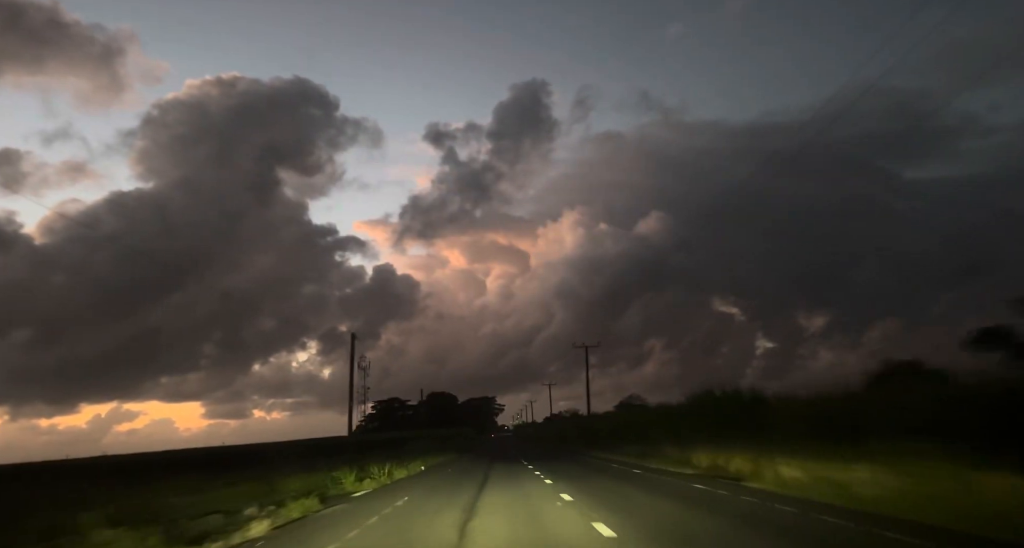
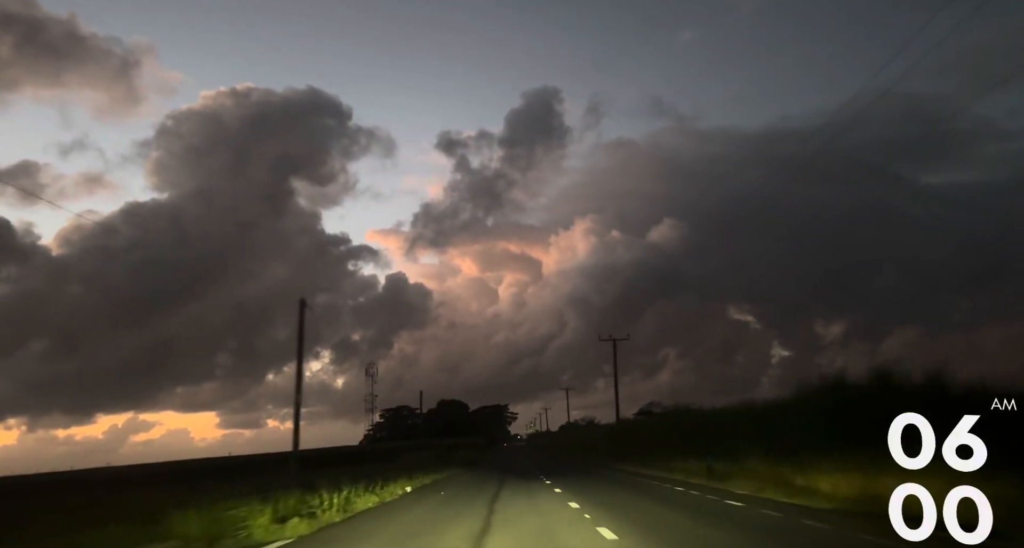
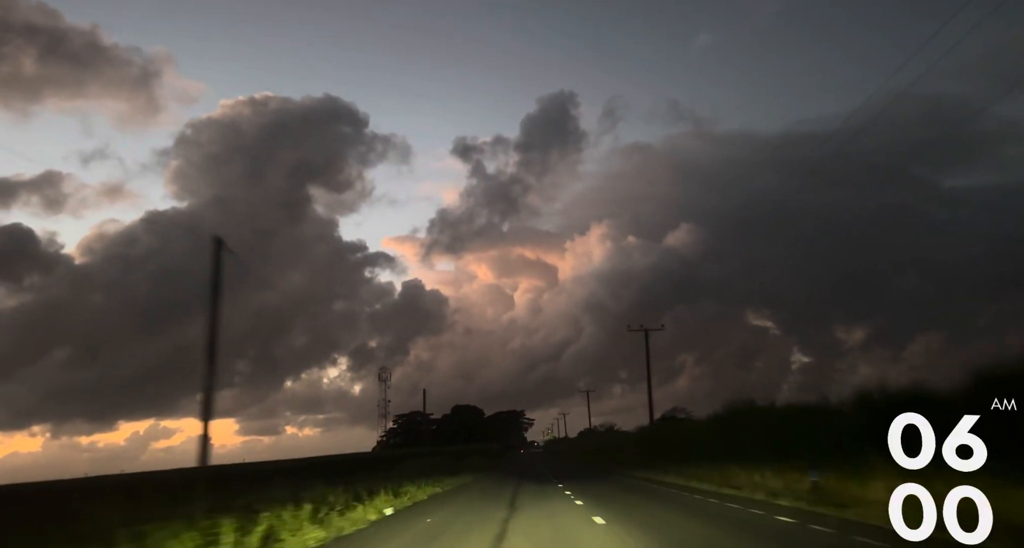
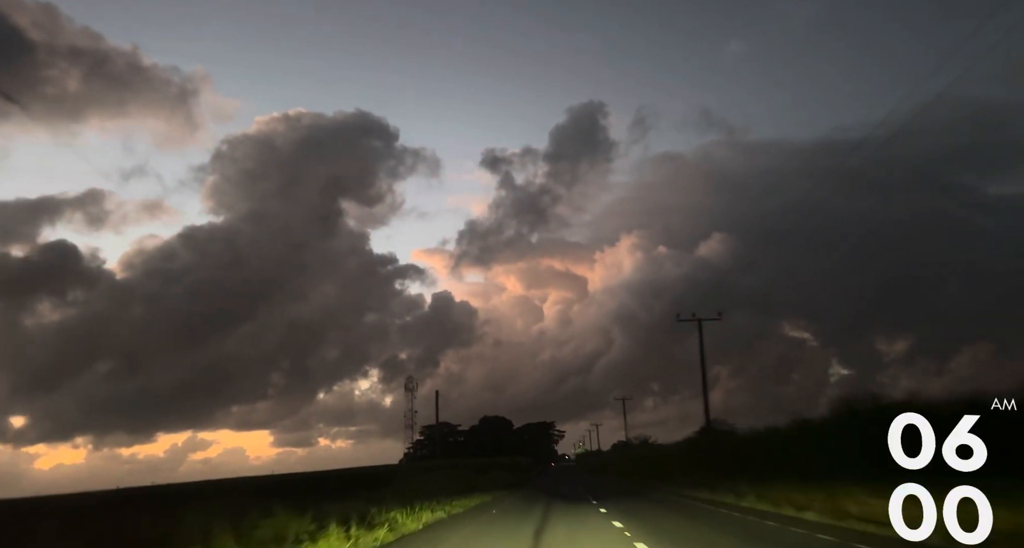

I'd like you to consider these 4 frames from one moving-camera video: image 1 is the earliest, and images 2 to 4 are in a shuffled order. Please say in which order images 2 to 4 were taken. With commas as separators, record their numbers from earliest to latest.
2, 3, 4
